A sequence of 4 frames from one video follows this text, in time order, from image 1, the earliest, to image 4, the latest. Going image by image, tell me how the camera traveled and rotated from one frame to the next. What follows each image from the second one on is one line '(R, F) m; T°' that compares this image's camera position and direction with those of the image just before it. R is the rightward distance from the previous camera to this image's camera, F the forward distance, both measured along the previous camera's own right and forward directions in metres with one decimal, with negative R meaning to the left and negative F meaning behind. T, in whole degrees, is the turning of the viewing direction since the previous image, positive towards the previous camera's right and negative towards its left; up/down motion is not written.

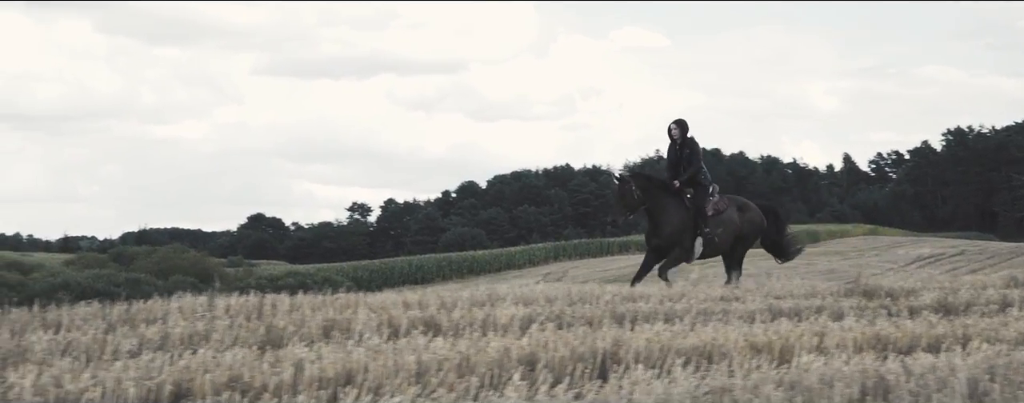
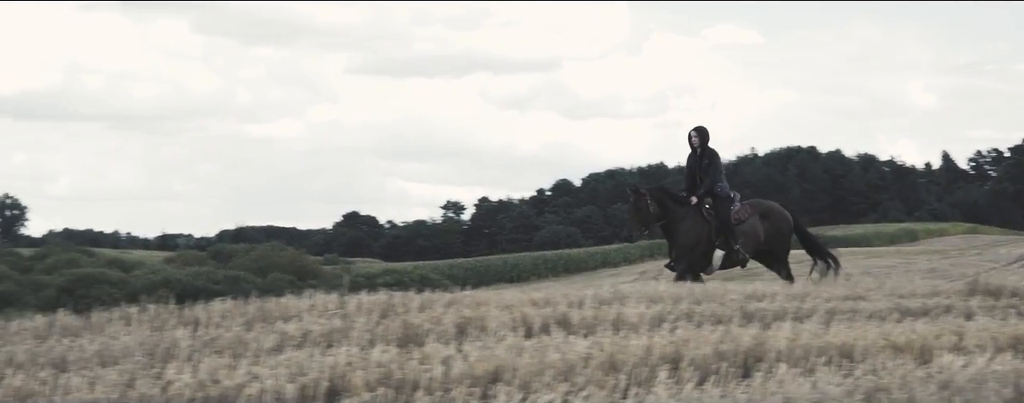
(-0.3, -0.1) m; -3°
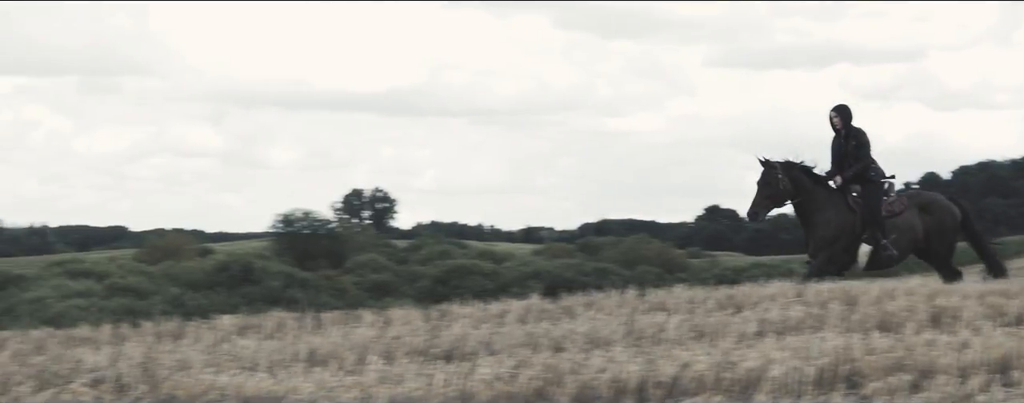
(-0.9, -0.2) m; -11°
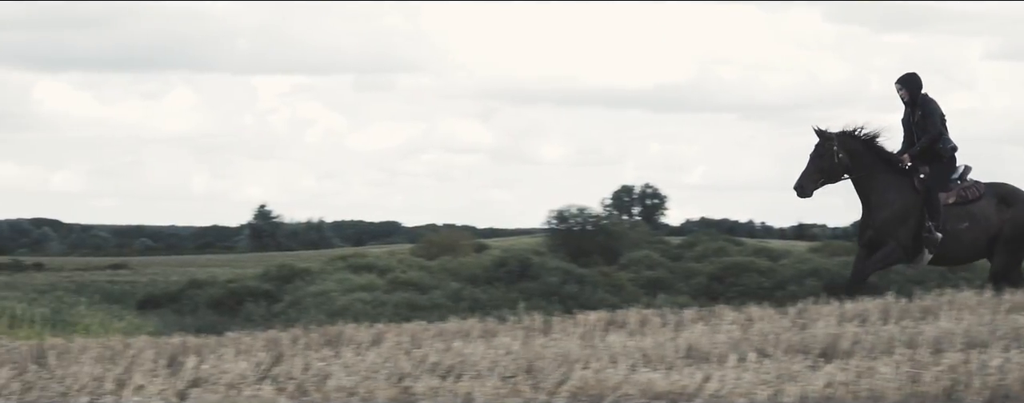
(-0.7, -0.1) m; -8°
